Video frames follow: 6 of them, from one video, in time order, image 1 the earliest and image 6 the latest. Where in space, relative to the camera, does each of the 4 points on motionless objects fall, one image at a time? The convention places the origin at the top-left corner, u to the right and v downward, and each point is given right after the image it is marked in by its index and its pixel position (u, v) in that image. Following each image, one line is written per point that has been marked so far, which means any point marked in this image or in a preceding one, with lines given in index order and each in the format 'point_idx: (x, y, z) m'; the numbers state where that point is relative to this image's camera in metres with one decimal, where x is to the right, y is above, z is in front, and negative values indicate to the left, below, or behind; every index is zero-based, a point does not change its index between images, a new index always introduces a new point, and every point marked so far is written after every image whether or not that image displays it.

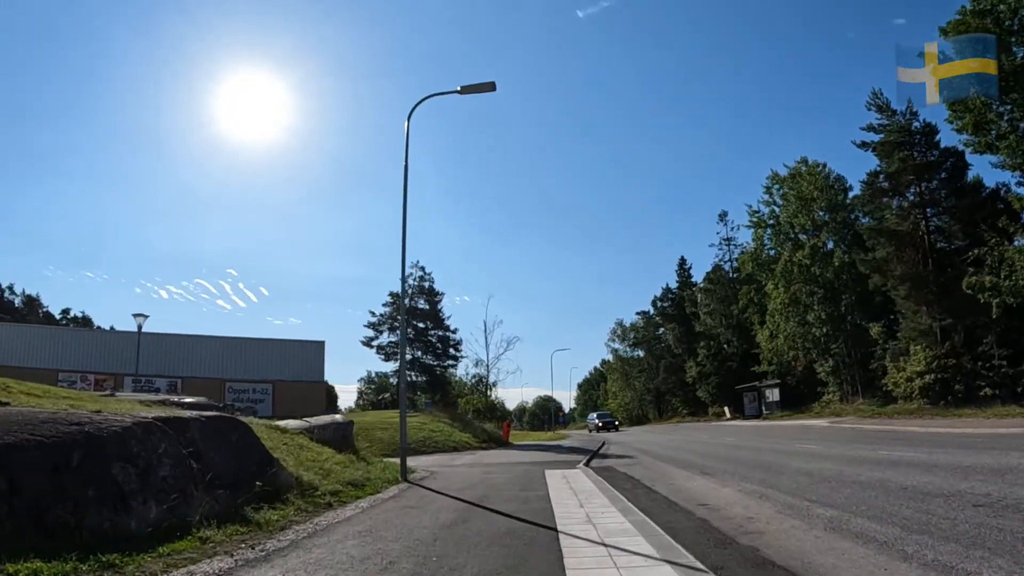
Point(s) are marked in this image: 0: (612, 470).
0: (+2.7, -4.8, +19.6) m
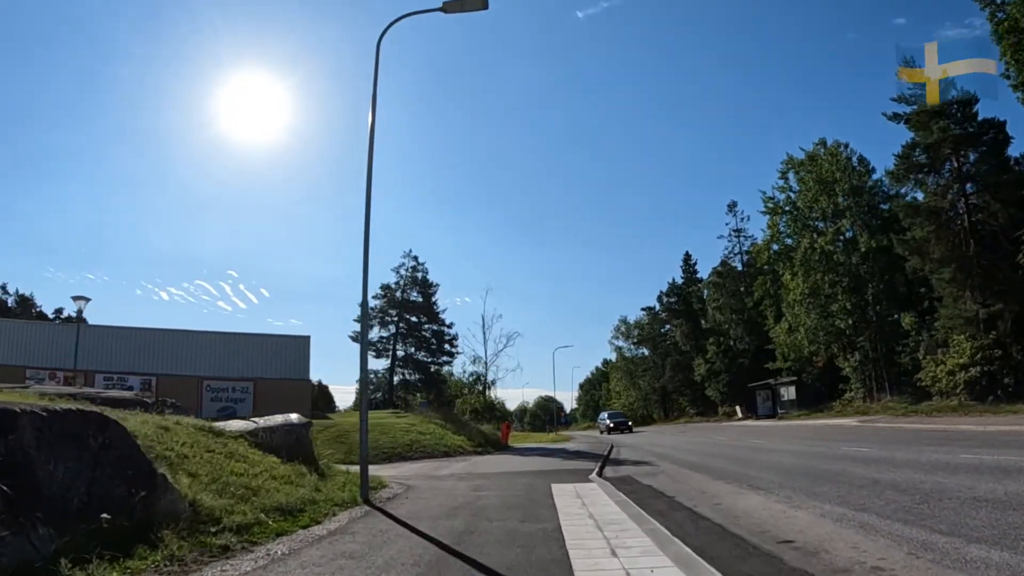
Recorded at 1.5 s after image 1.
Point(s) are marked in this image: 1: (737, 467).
0: (+2.6, -4.1, +15.9) m
1: (+5.9, -4.7, +19.8) m
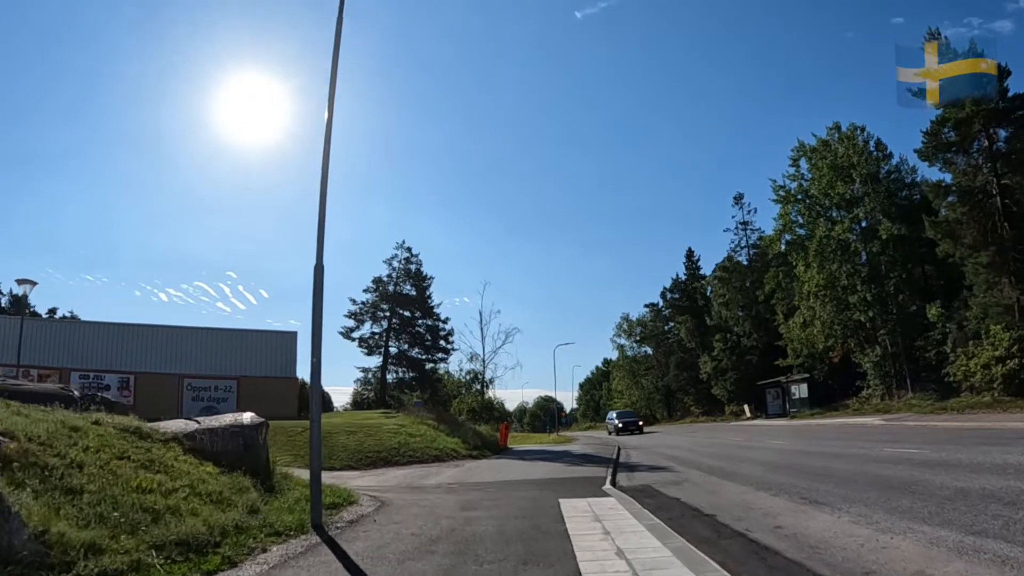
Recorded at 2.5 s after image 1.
0: (+2.6, -3.6, +13.3) m
1: (+5.9, -4.2, +17.2) m
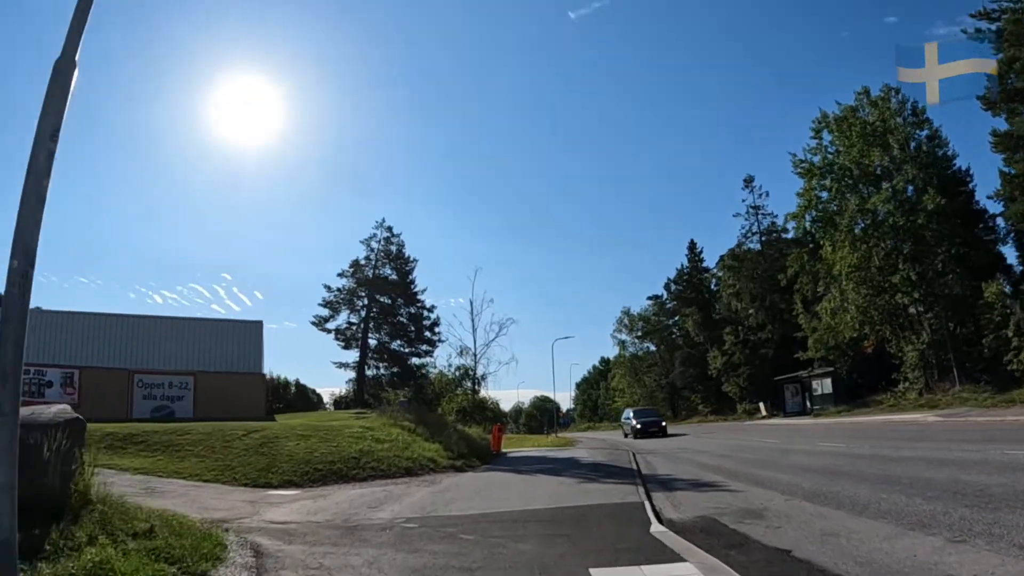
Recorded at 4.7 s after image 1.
0: (+2.5, -2.7, +8.0) m
1: (+5.8, -3.3, +12.0) m
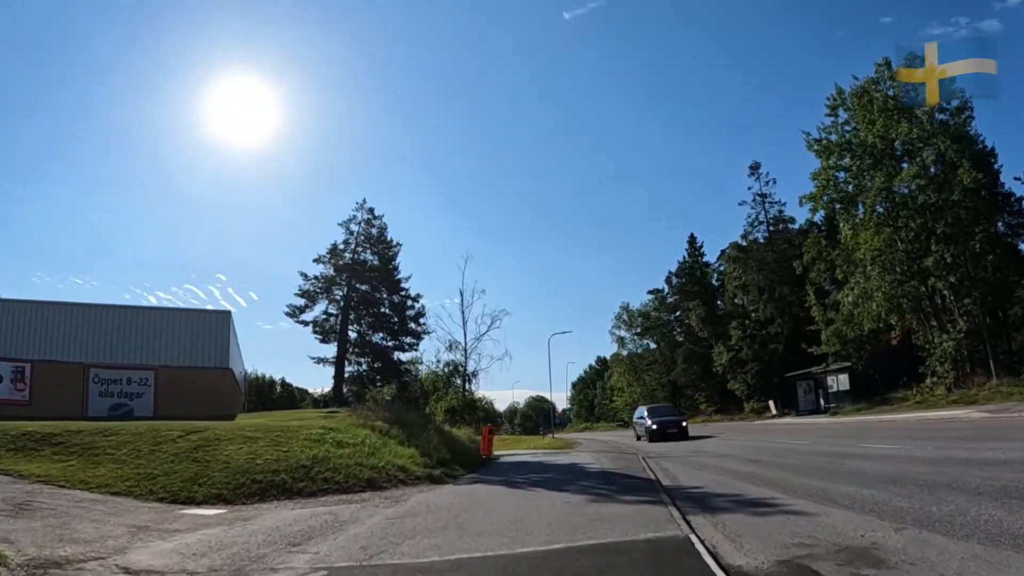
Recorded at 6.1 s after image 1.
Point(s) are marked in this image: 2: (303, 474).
0: (+2.4, -2.0, +4.5) m
1: (+5.6, -2.6, +8.4) m
2: (-3.9, -3.6, +14.4) m
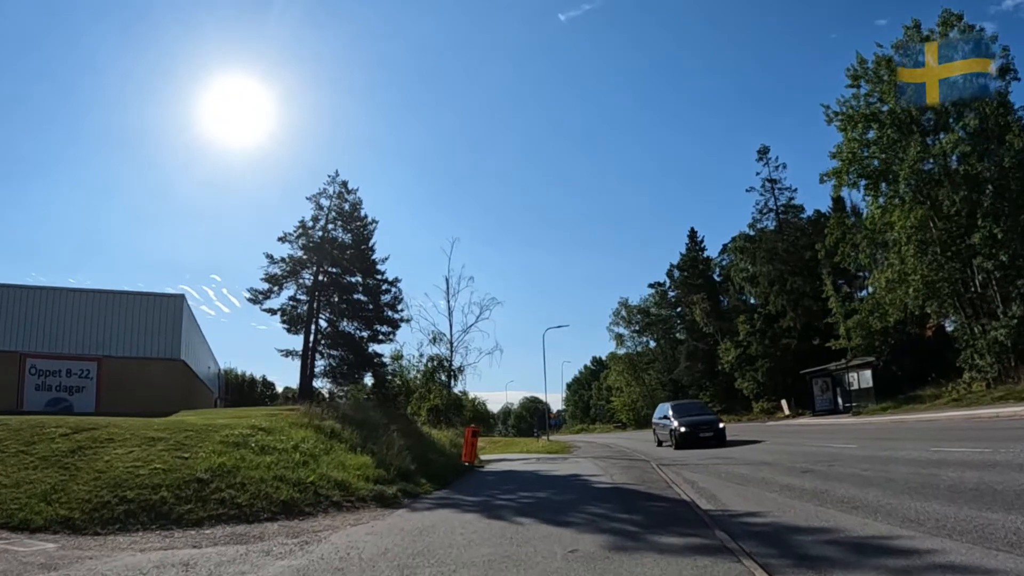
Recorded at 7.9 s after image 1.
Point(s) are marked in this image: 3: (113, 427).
0: (+2.2, -1.2, +0.3) m
1: (+5.4, -1.8, +4.2) m
2: (-4.2, -2.8, +10.1) m
3: (-7.8, -2.8, +14.8) m
